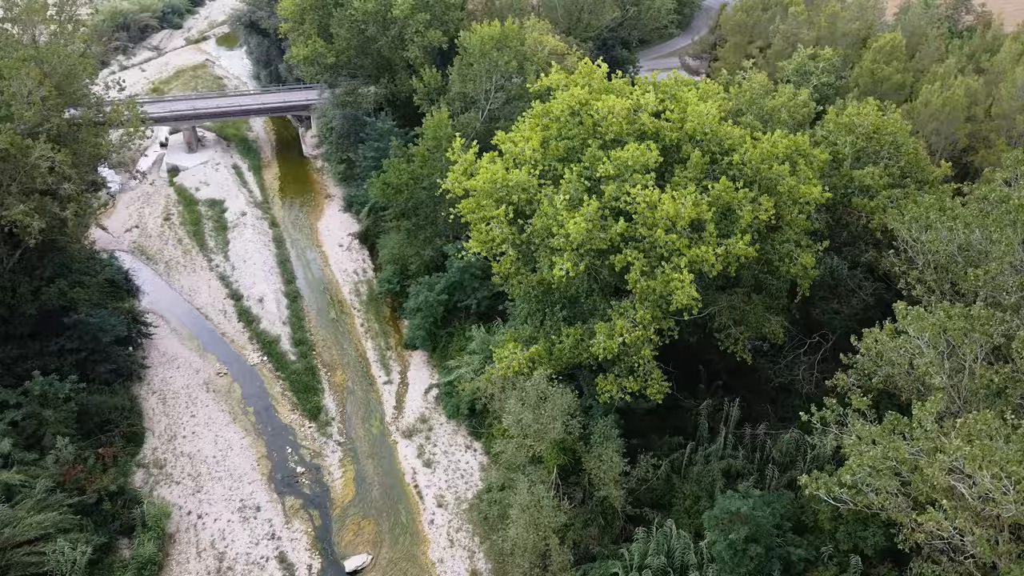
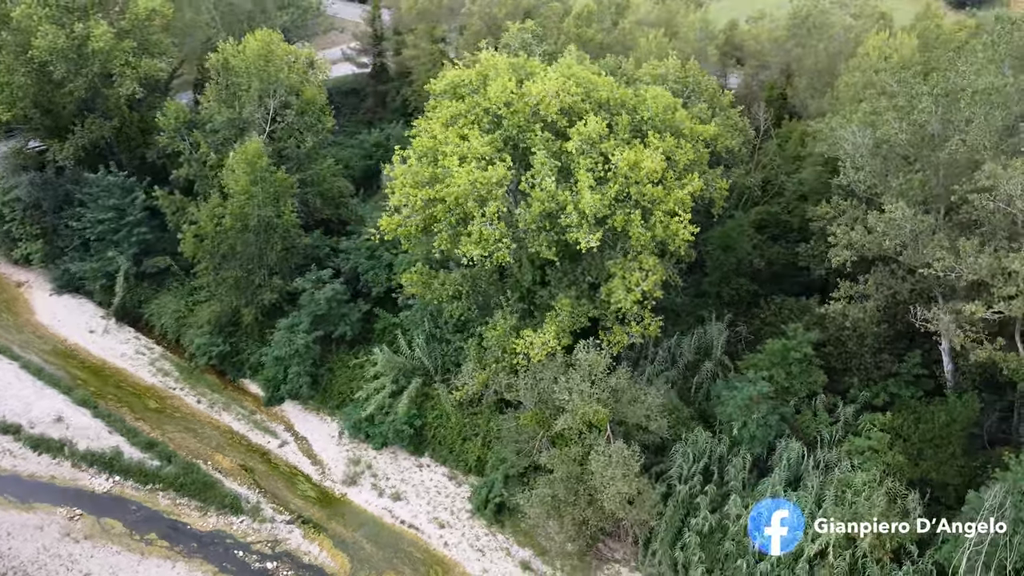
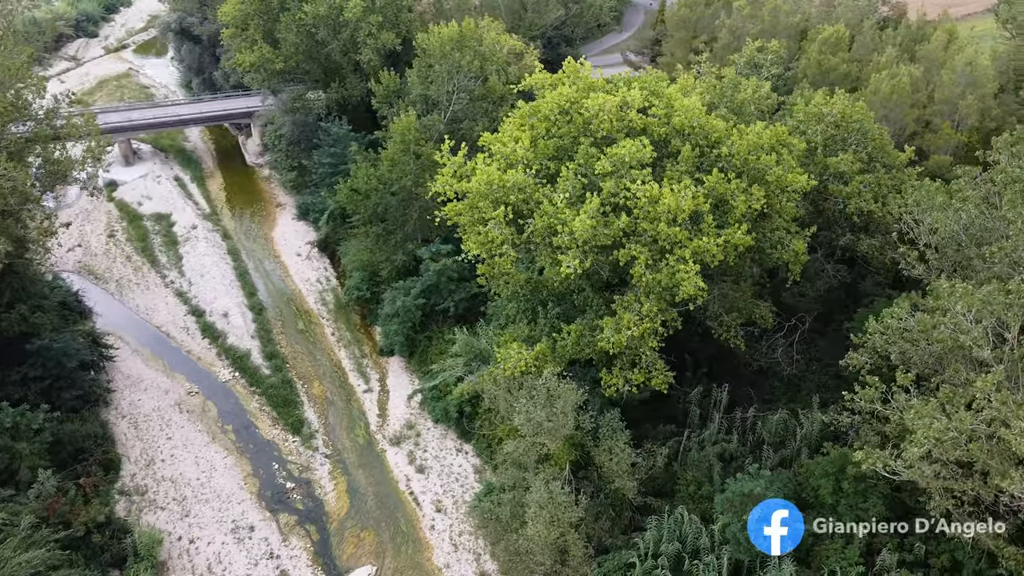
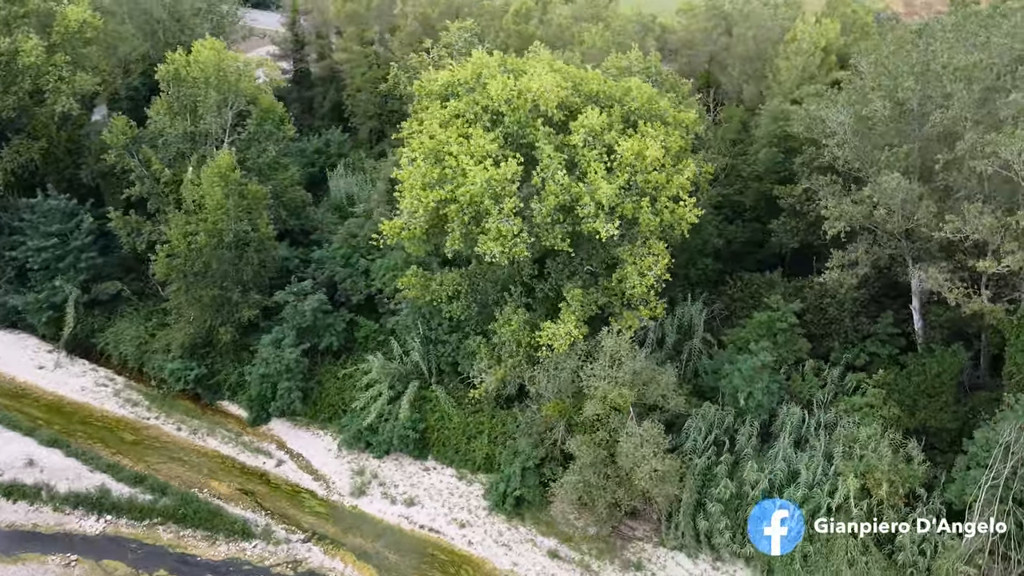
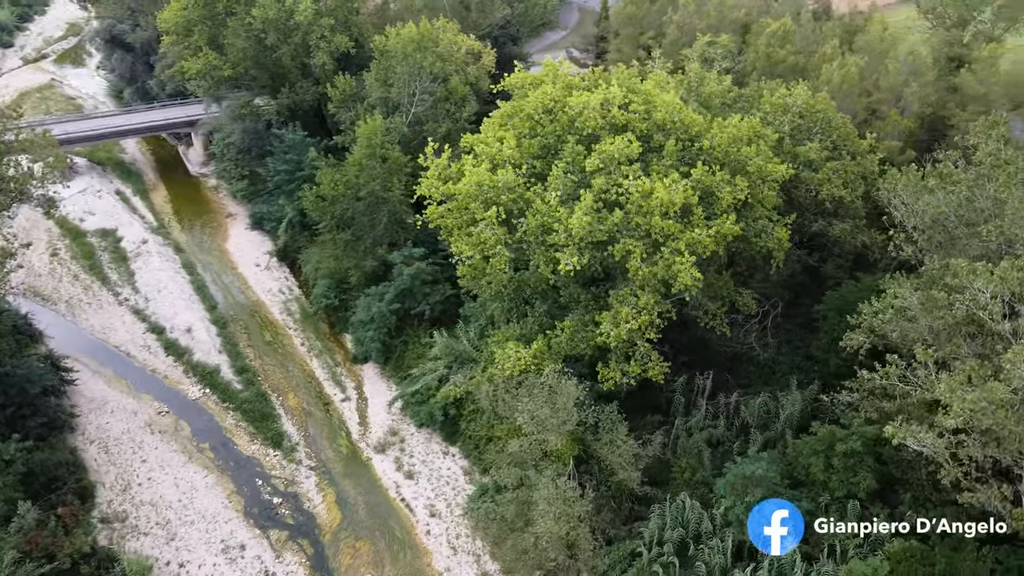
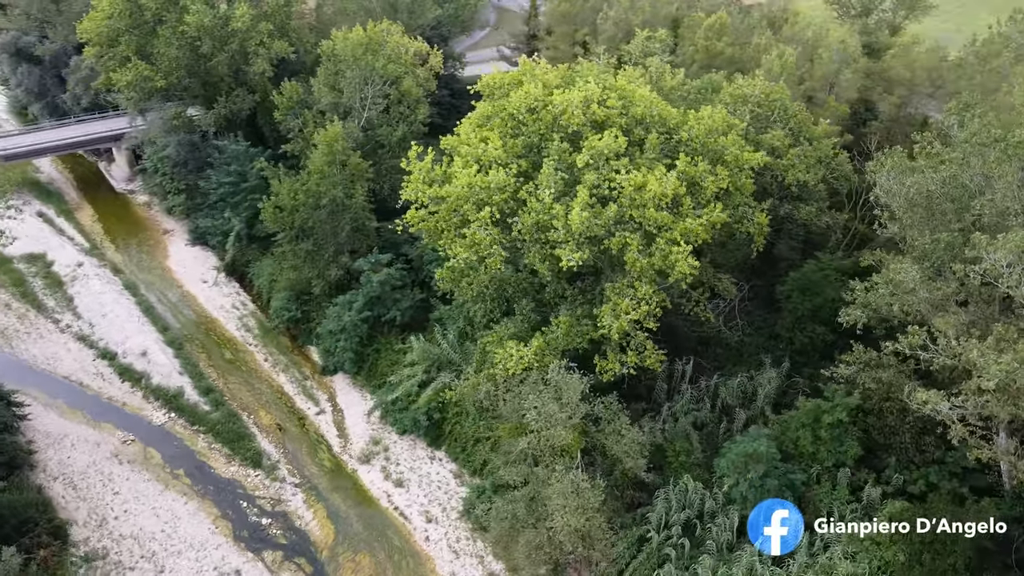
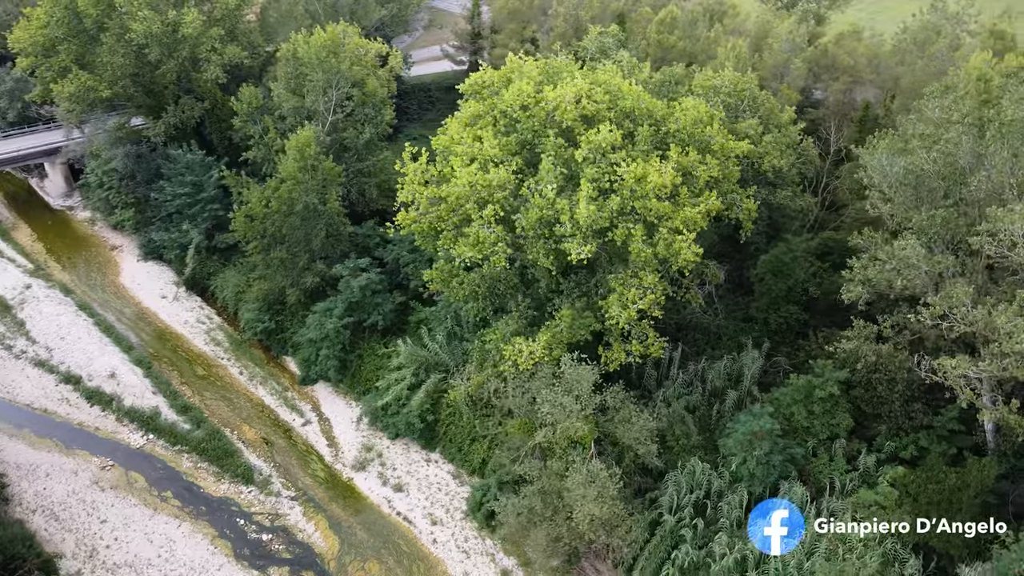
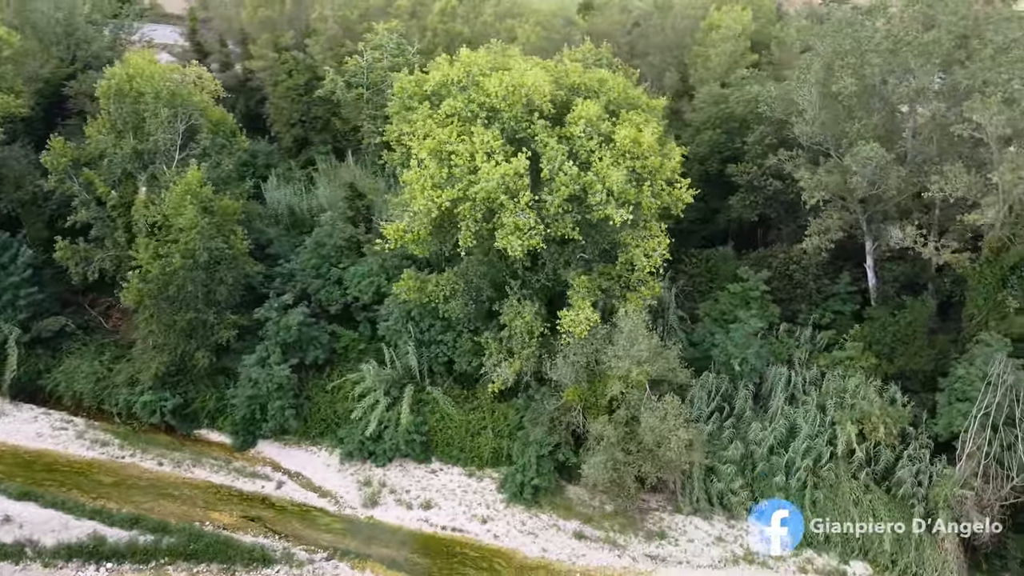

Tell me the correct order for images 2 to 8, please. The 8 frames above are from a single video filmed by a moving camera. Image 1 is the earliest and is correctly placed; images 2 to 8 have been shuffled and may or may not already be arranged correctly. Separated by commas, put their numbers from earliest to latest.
3, 5, 6, 7, 2, 4, 8
